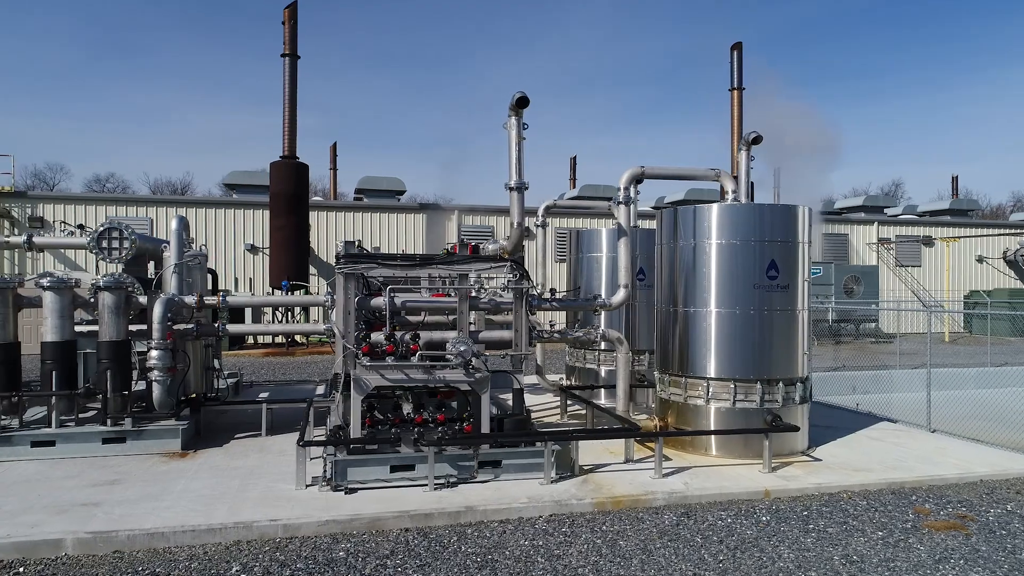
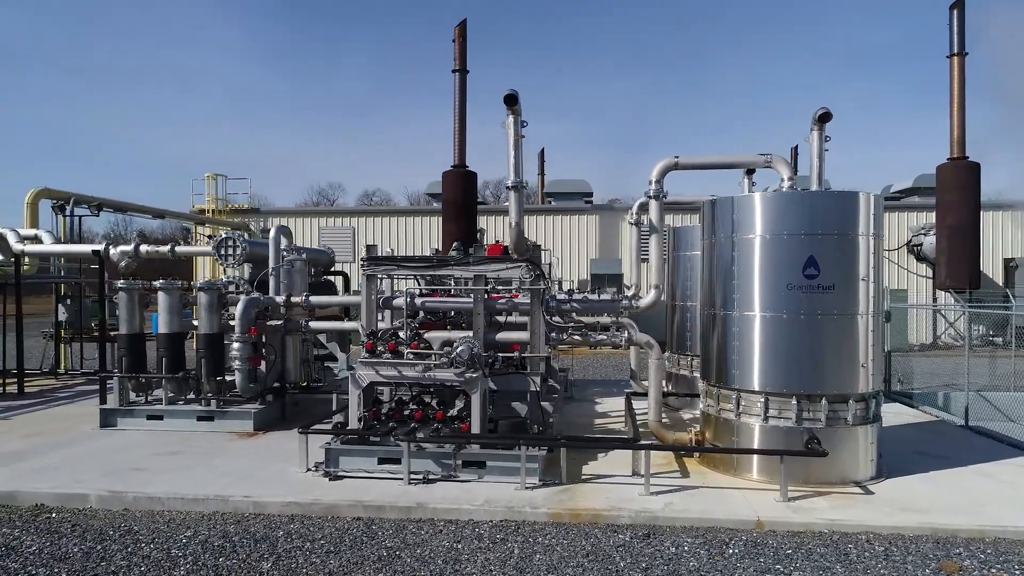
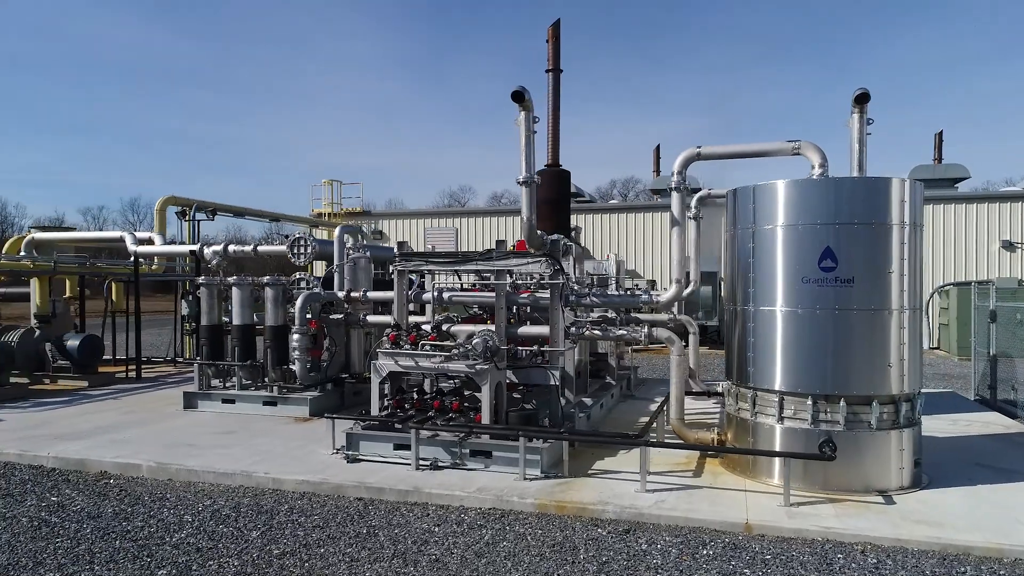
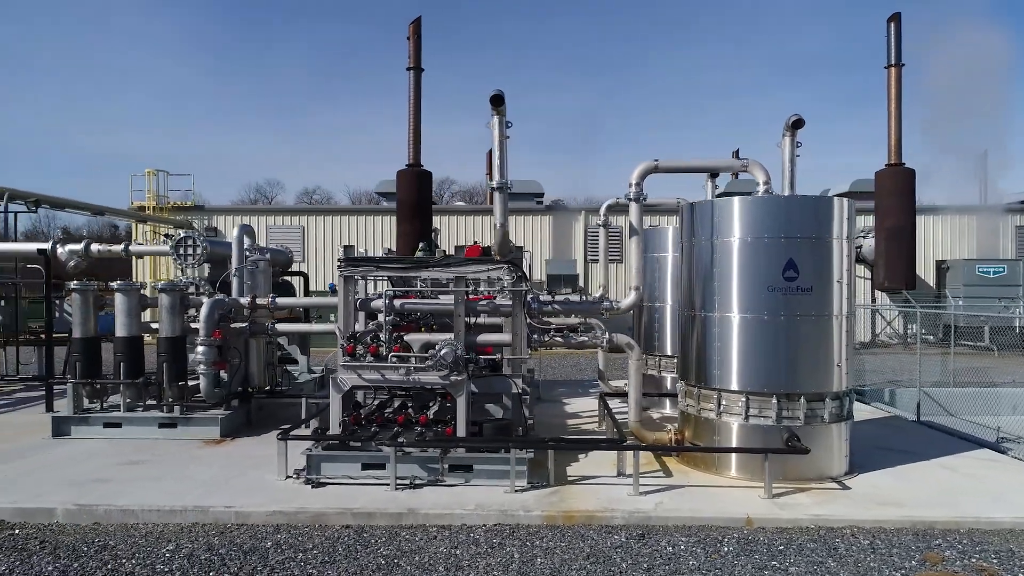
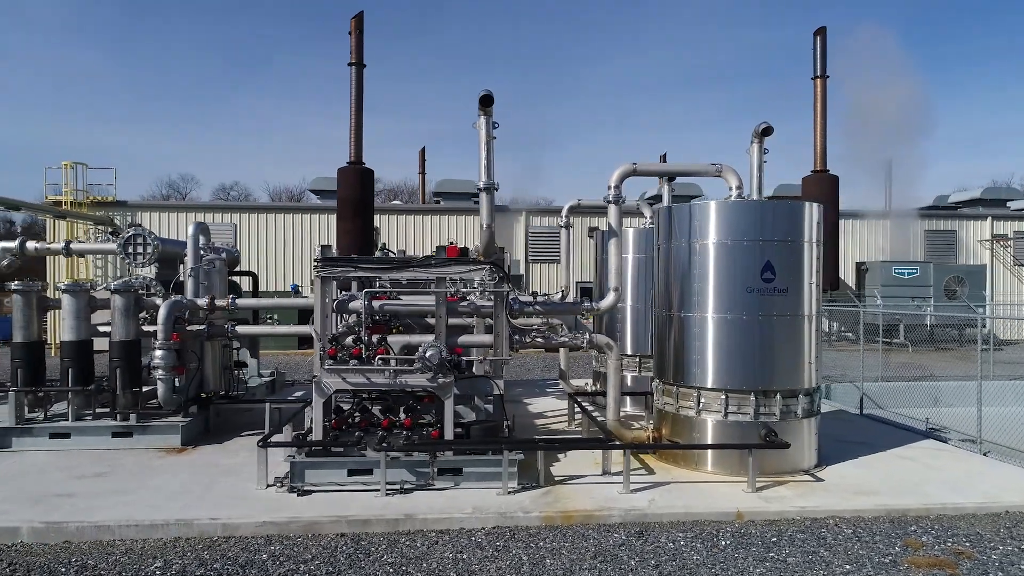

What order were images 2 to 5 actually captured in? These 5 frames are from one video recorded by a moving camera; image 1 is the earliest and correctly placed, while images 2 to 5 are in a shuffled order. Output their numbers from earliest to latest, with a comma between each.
5, 4, 2, 3
